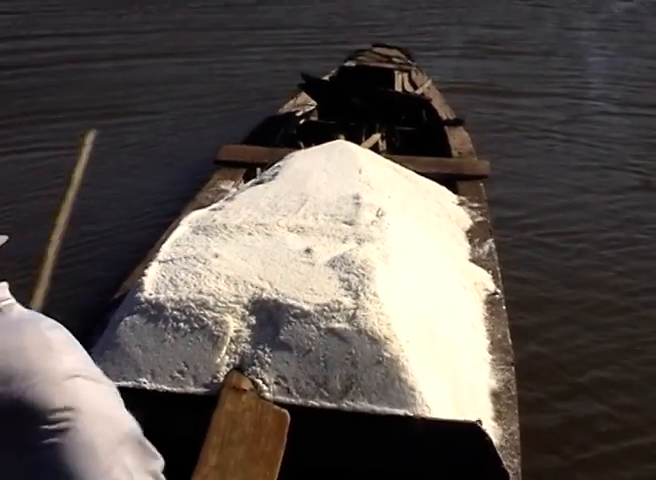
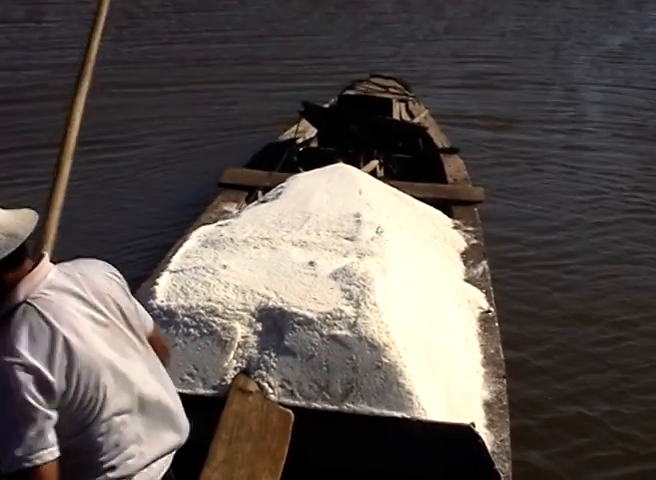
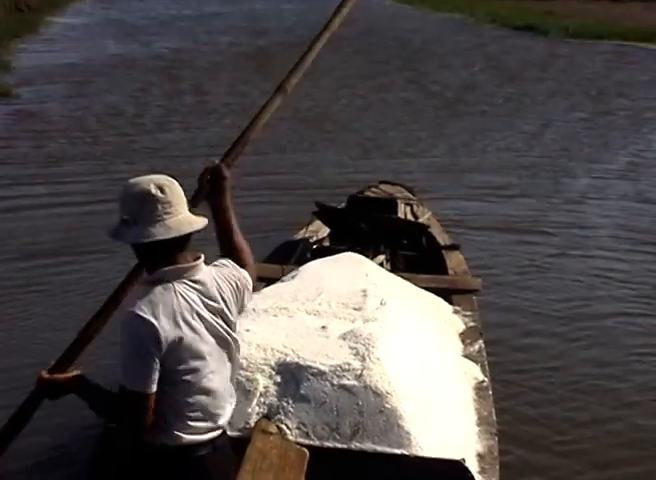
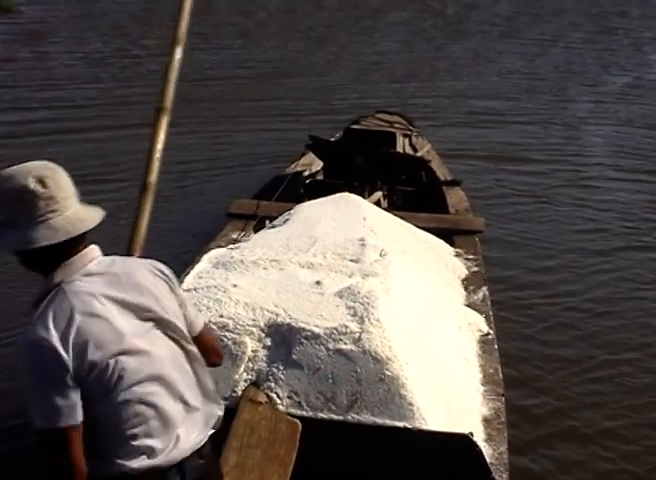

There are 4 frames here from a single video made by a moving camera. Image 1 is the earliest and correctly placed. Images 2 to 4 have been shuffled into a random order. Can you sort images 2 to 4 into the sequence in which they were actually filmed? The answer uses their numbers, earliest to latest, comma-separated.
2, 4, 3
